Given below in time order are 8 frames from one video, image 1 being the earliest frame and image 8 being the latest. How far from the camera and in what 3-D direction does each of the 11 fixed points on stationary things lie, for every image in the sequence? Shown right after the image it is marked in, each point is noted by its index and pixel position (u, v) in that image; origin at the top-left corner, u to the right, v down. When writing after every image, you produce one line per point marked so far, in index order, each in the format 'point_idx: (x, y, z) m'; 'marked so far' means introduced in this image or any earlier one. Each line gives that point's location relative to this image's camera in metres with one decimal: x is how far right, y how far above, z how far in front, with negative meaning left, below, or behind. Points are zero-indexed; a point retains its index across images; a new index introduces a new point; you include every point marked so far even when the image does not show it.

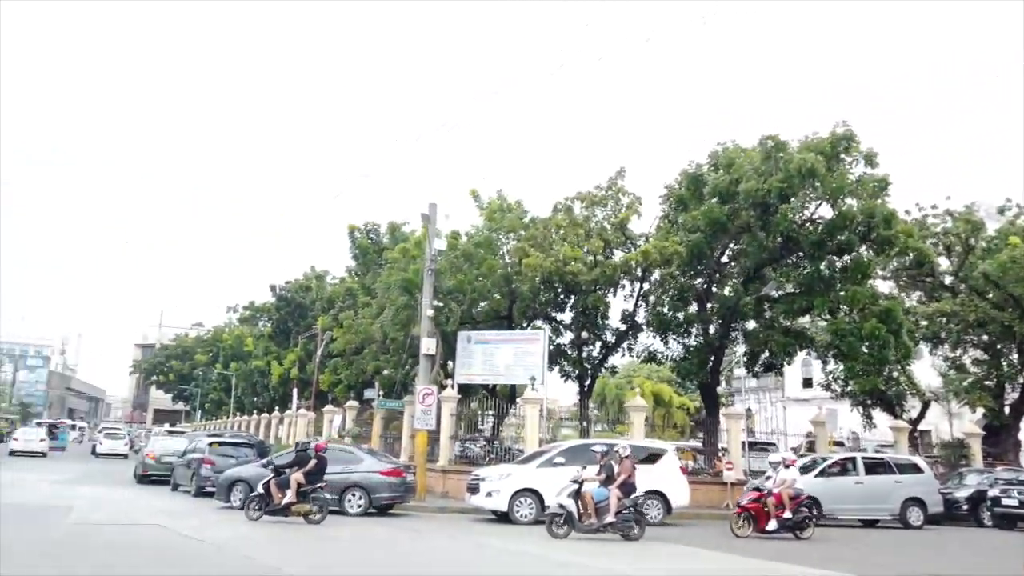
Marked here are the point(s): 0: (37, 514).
0: (-9.4, -4.5, +15.1) m
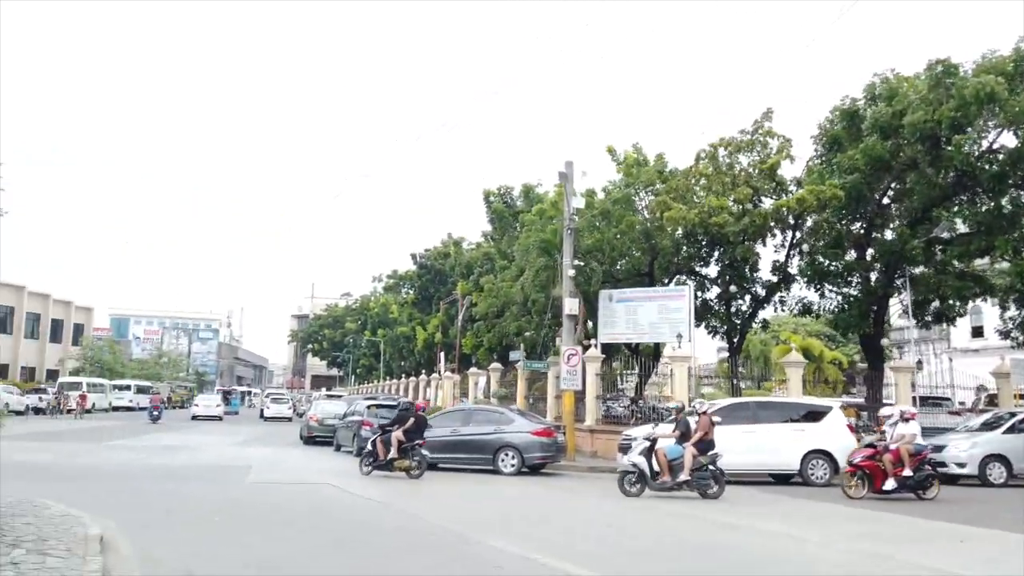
0: (-6.3, -4.0, +16.4) m
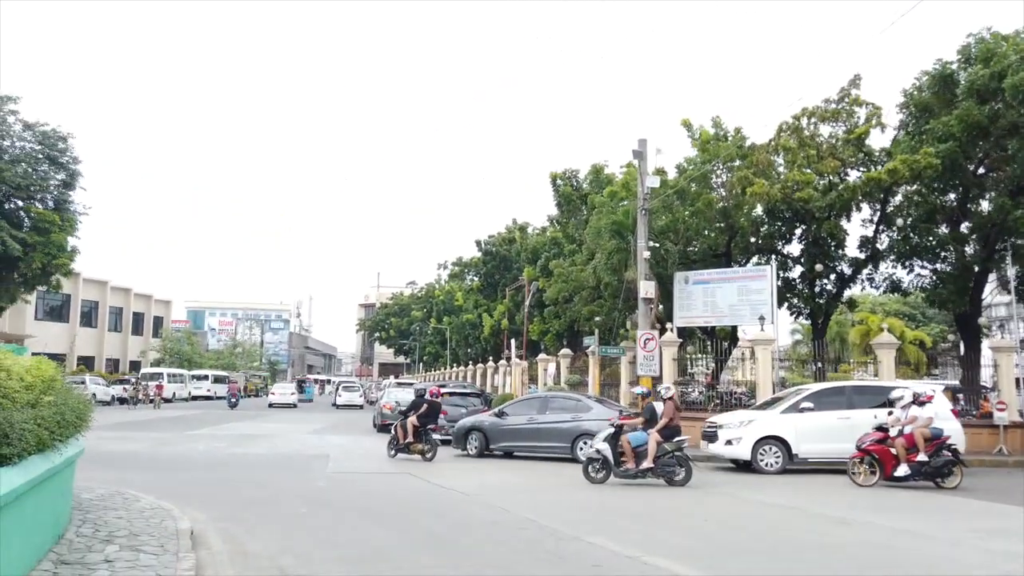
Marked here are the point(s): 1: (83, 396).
0: (-4.6, -3.8, +16.4) m
1: (-4.8, -1.2, +8.6) m
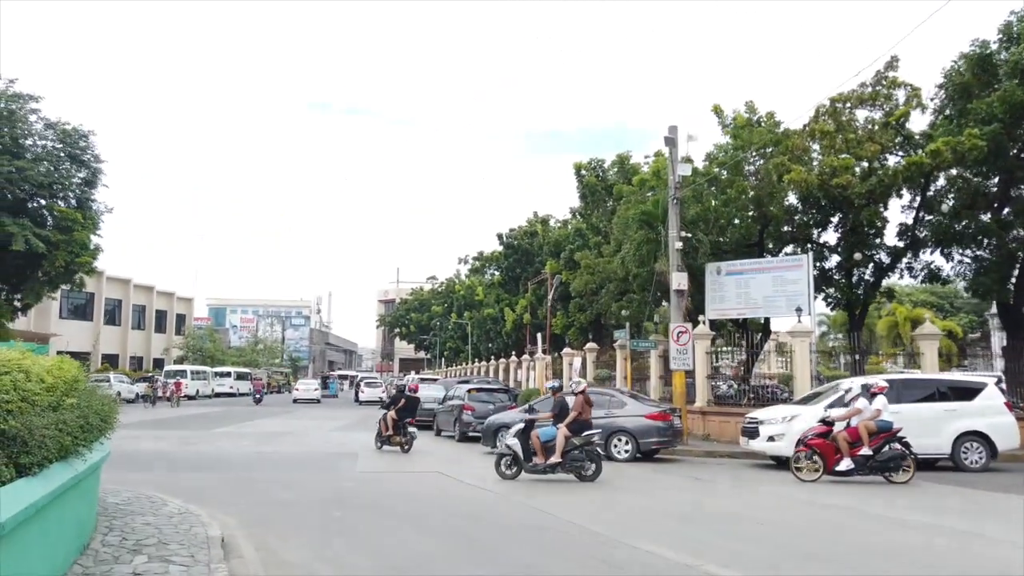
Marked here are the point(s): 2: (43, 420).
0: (-3.9, -3.7, +16.1) m
1: (-4.3, -1.2, +8.2) m
2: (-3.4, -1.0, +5.5) m
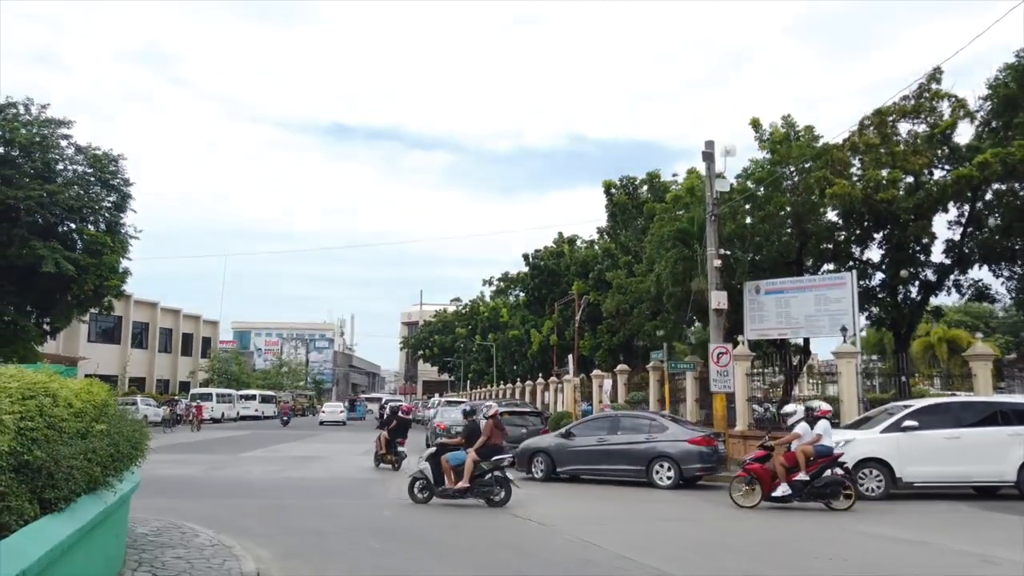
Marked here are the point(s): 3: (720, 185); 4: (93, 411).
0: (-3.1, -4.1, +15.6) m
1: (-3.8, -1.4, +7.8) m
2: (-2.9, -1.1, +5.1) m
3: (+5.3, +2.6, +19.6) m
4: (-3.3, -1.0, +6.0) m
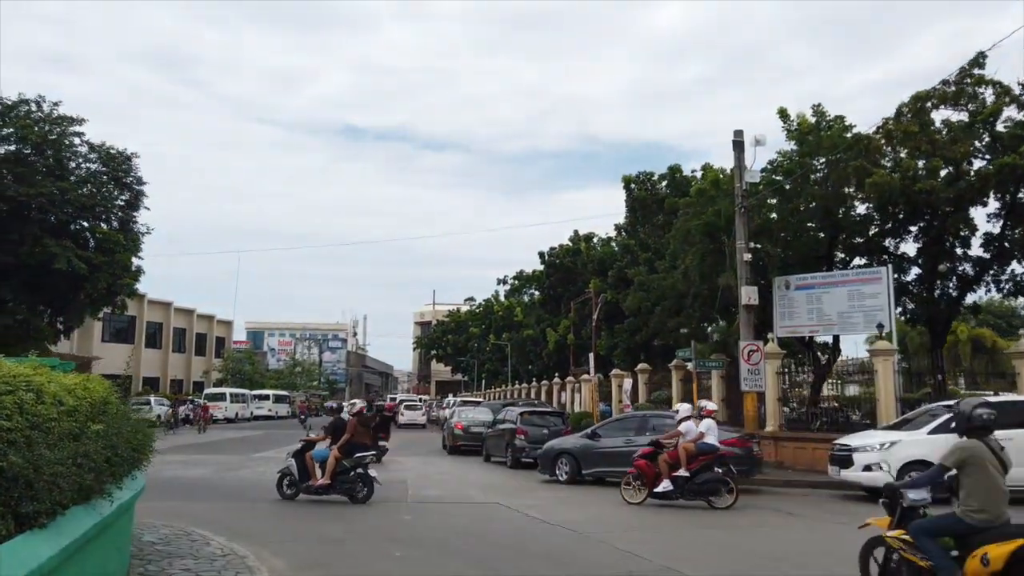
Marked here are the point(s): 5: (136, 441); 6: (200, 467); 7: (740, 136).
0: (-2.6, -4.0, +14.9) m
1: (-3.5, -1.3, +7.2) m
2: (-2.6, -1.0, +4.5) m
3: (+5.9, +2.8, +18.8) m
4: (-3.0, -0.9, +5.4) m
5: (-3.1, -1.3, +6.2) m
6: (-8.2, -4.7, +20.0) m
7: (+5.5, +3.7, +18.5) m
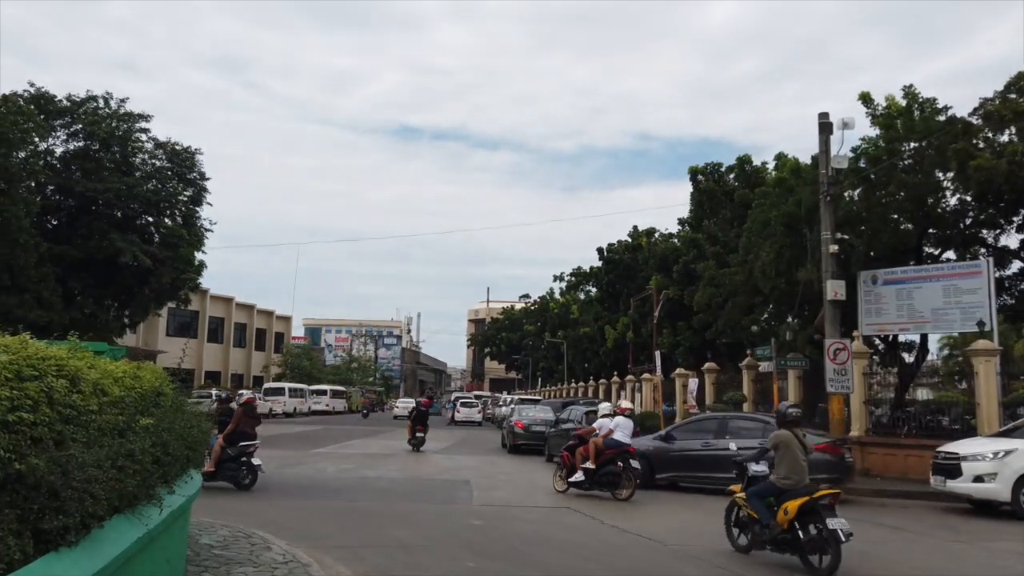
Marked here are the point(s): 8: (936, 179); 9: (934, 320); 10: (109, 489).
0: (-1.3, -3.8, +14.2) m
1: (-2.7, -1.1, +6.5) m
2: (-2.0, -0.8, +3.8) m
3: (+7.5, +2.9, +17.5) m
4: (-2.3, -0.7, +4.8) m
5: (-2.3, -1.1, +5.6) m
6: (-6.5, -4.5, +19.7) m
7: (+7.1, +3.8, +17.2) m
8: (+10.6, +2.7, +19.3) m
9: (+10.2, -0.8, +18.5) m
10: (-2.0, -1.0, +3.9) m
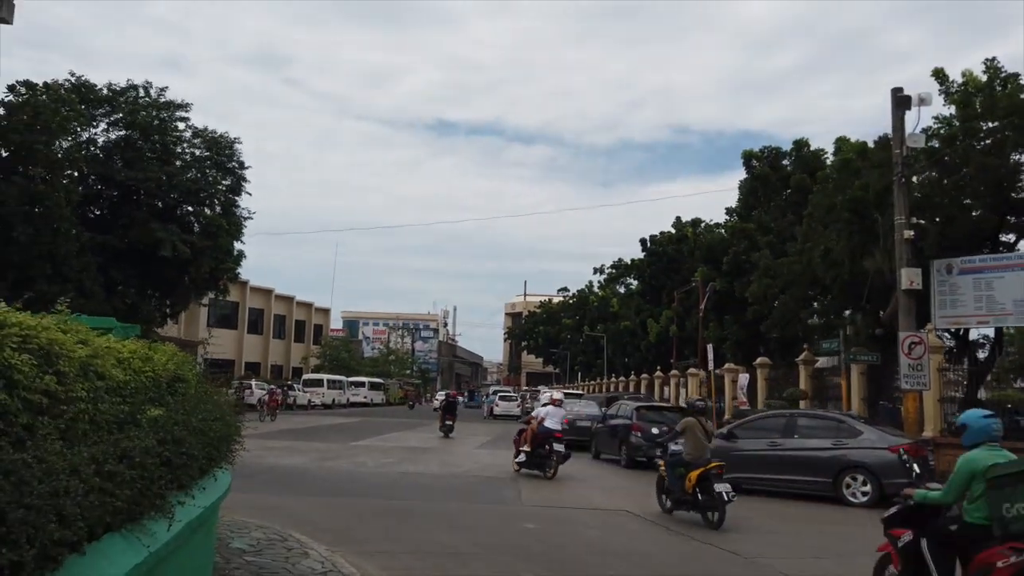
0: (-0.4, -3.6, +13.4) m
1: (-2.1, -0.9, +5.8) m
2: (-1.6, -0.6, +3.0) m
3: (+8.5, +3.1, +16.2) m
4: (-1.9, -0.5, +4.0) m
5: (-1.9, -0.9, +4.8) m
6: (-5.4, -4.2, +19.1) m
7: (+8.1, +4.0, +15.9) m
8: (+11.7, +2.9, +17.8) m
9: (+11.3, -0.5, +17.1) m
10: (-1.6, -0.8, +3.1) m
